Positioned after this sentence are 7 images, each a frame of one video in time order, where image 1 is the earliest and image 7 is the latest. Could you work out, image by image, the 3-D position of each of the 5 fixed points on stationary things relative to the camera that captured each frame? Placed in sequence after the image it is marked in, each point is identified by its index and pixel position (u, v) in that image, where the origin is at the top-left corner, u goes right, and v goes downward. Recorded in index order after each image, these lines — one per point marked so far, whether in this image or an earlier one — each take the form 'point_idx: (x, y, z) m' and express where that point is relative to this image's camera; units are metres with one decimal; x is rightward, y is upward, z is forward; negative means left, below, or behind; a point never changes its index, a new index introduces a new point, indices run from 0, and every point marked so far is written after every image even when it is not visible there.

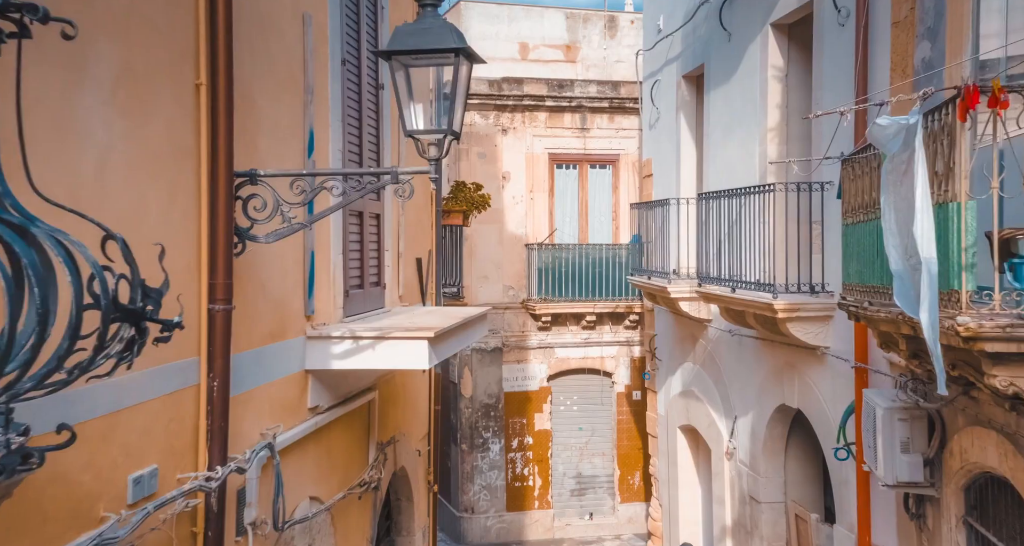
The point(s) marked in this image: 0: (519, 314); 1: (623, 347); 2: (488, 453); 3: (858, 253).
0: (+0.1, -0.7, +14.8) m
1: (+1.9, -1.3, +15.1) m
2: (-0.4, -3.0, +14.6) m
3: (+2.2, +0.1, +5.5) m
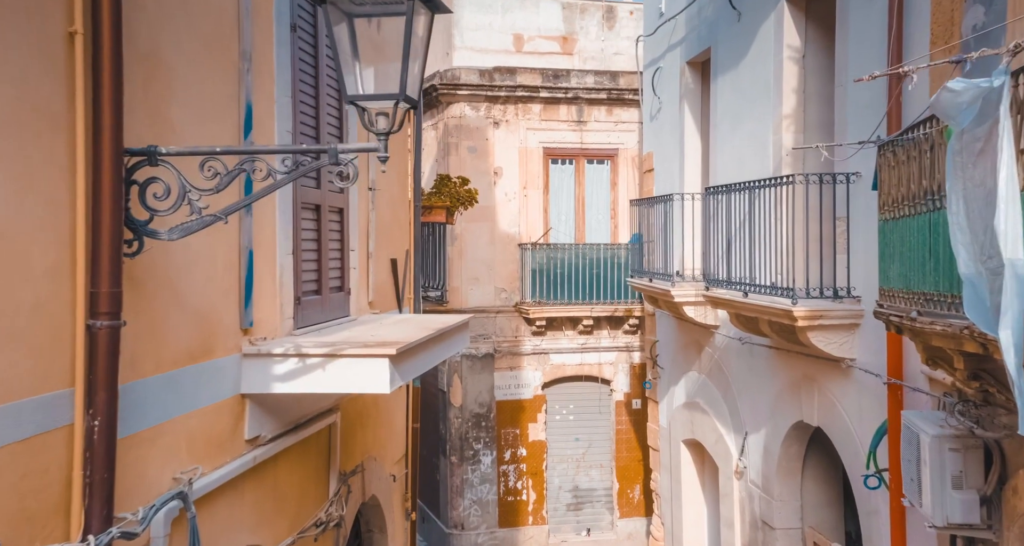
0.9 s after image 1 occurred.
0: (0.0, -0.7, +14.0) m
1: (+1.8, -1.3, +14.3) m
2: (-0.5, -3.0, +13.8) m
3: (+2.1, +0.1, +4.7) m
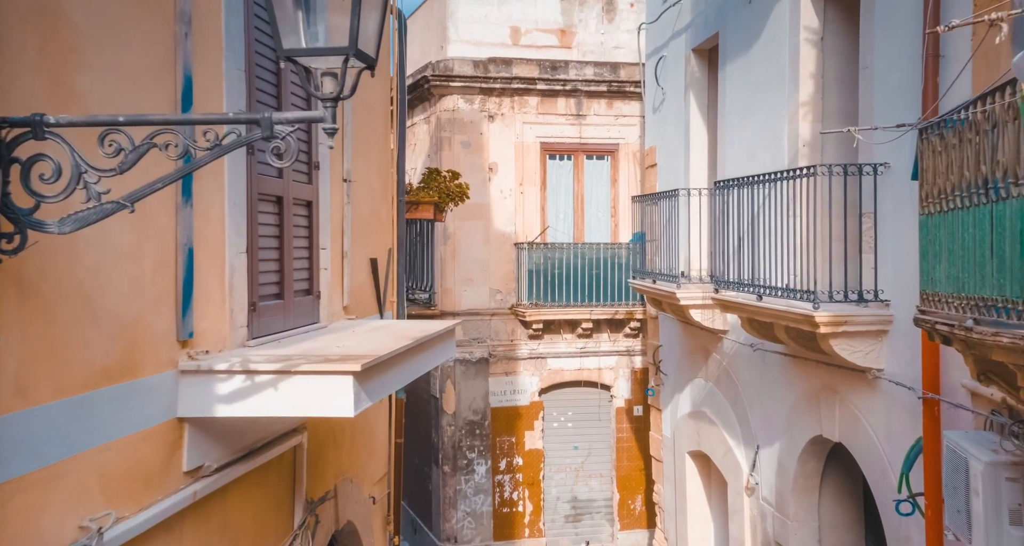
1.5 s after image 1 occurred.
0: (-0.1, -0.7, +13.3) m
1: (+1.7, -1.3, +13.6) m
2: (-0.6, -3.0, +13.1) m
3: (+2.0, +0.1, +4.1) m
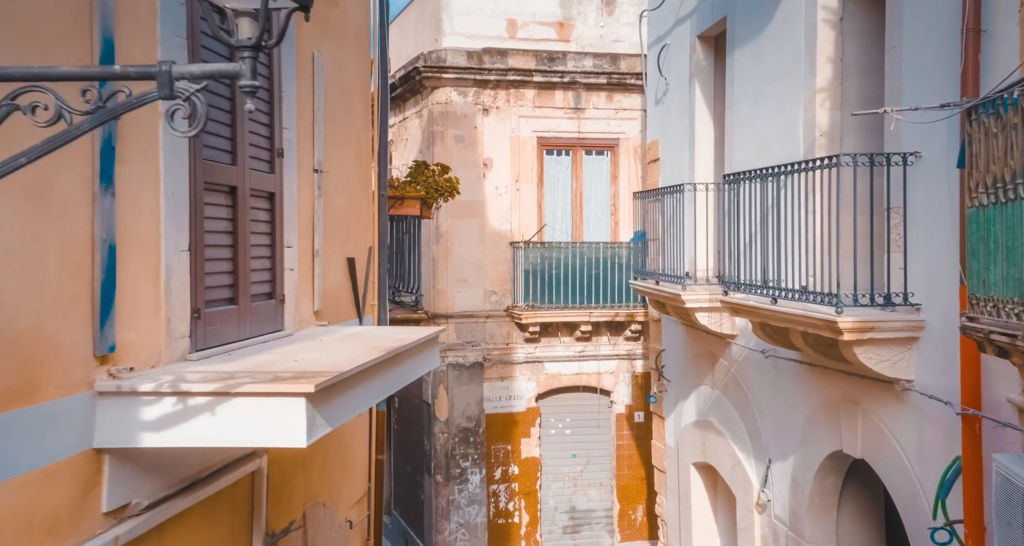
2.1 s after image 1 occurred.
0: (-0.1, -0.7, +12.7) m
1: (+1.6, -1.3, +13.0) m
2: (-0.6, -3.0, +12.6) m
3: (+2.0, +0.1, +3.5) m
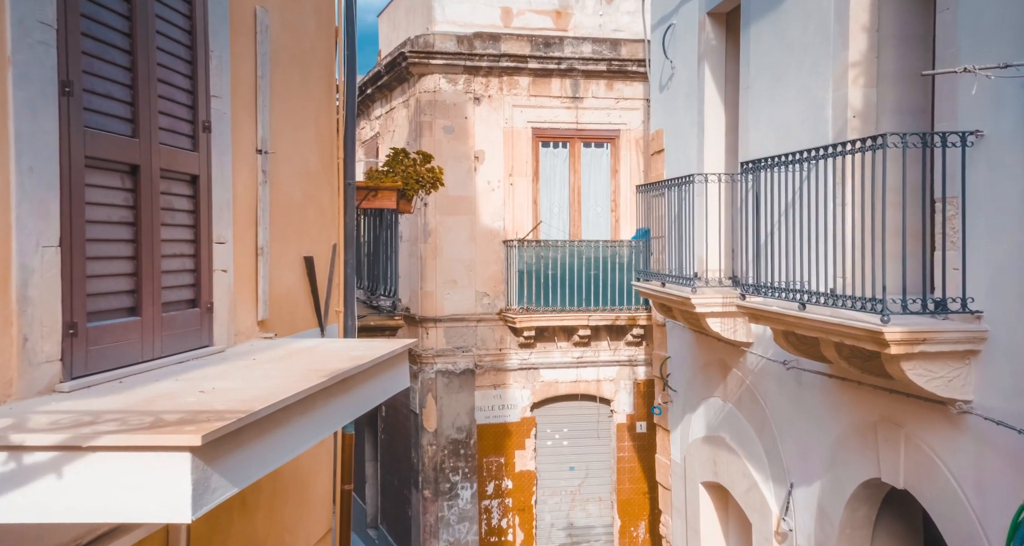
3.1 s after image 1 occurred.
0: (-0.2, -0.7, +11.9) m
1: (+1.6, -1.3, +12.2) m
2: (-0.7, -3.0, +11.7) m
3: (+1.9, +0.1, +2.7) m
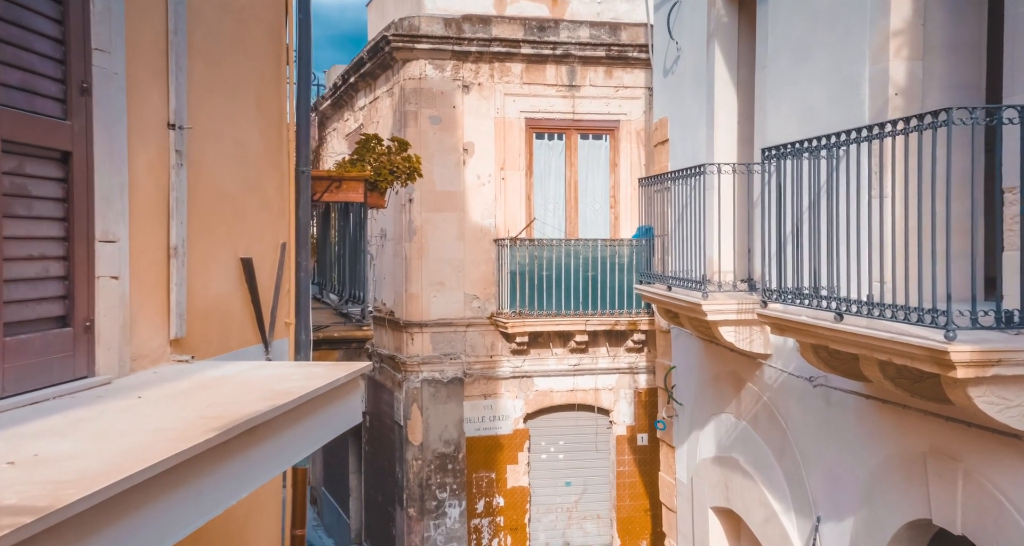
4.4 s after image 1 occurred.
0: (-0.3, -0.7, +11.1) m
1: (+1.4, -1.3, +11.4) m
2: (-0.8, -3.0, +10.9) m
3: (+1.8, +0.1, +1.8) m
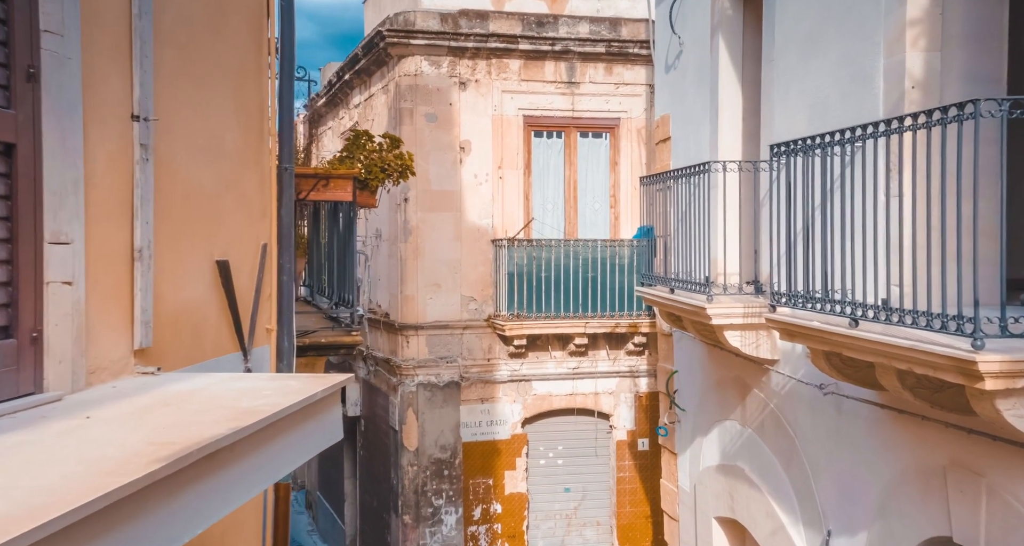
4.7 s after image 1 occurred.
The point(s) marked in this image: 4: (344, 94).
0: (-0.4, -0.8, +10.8) m
1: (+1.4, -1.3, +11.1) m
2: (-0.9, -3.1, +10.6) m
3: (+1.8, 0.0, +1.6) m
4: (-2.4, +2.6, +12.9) m
